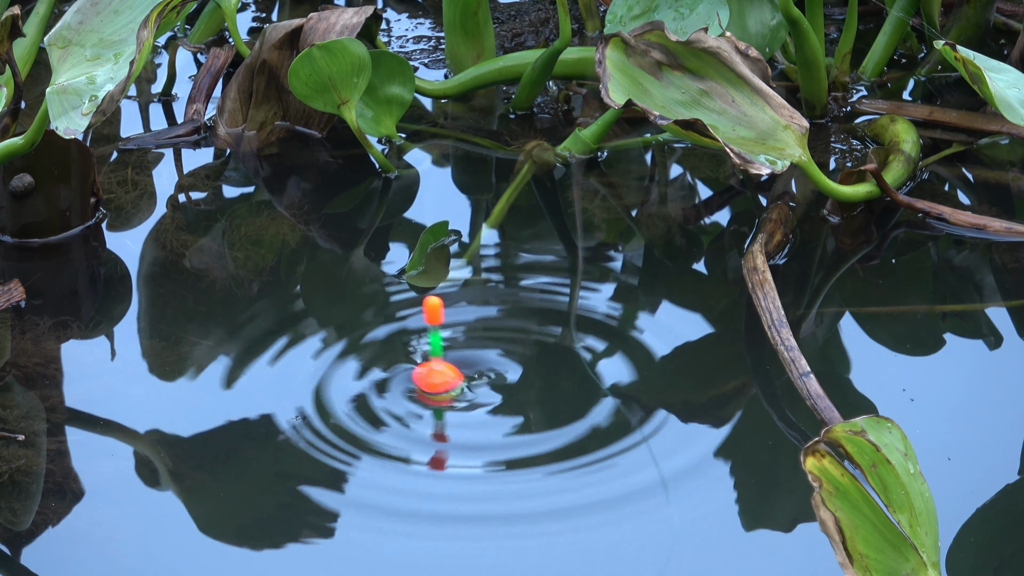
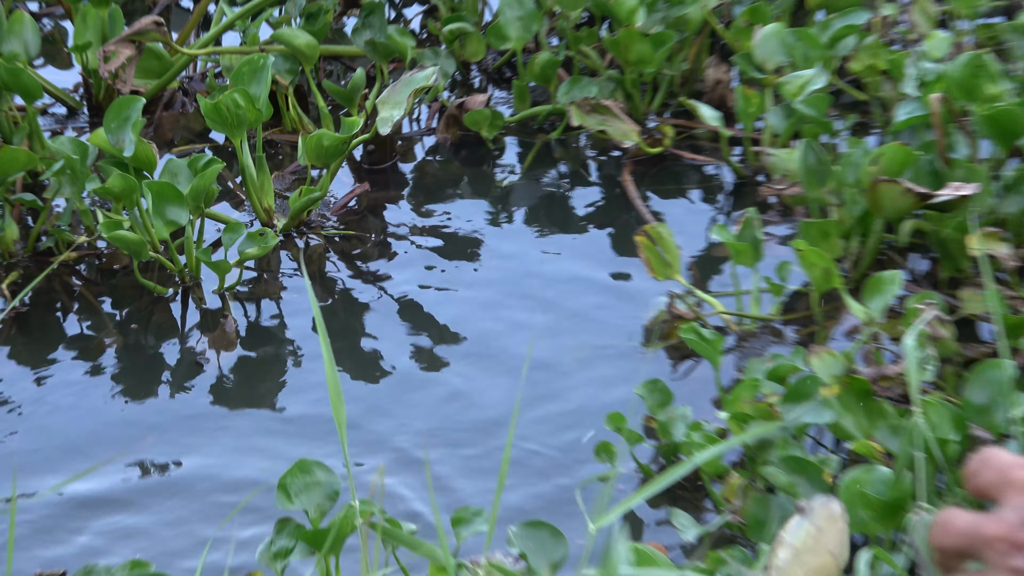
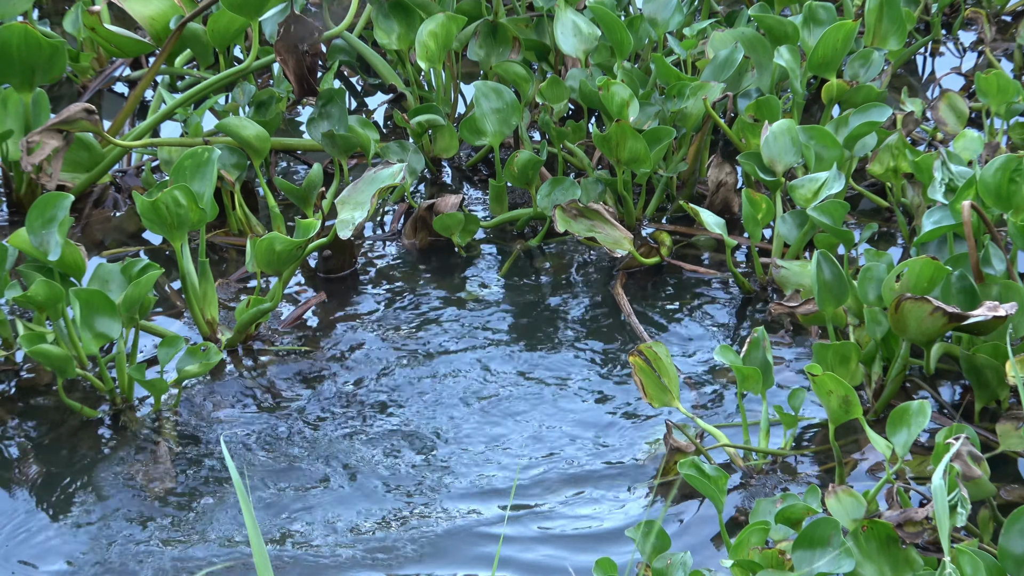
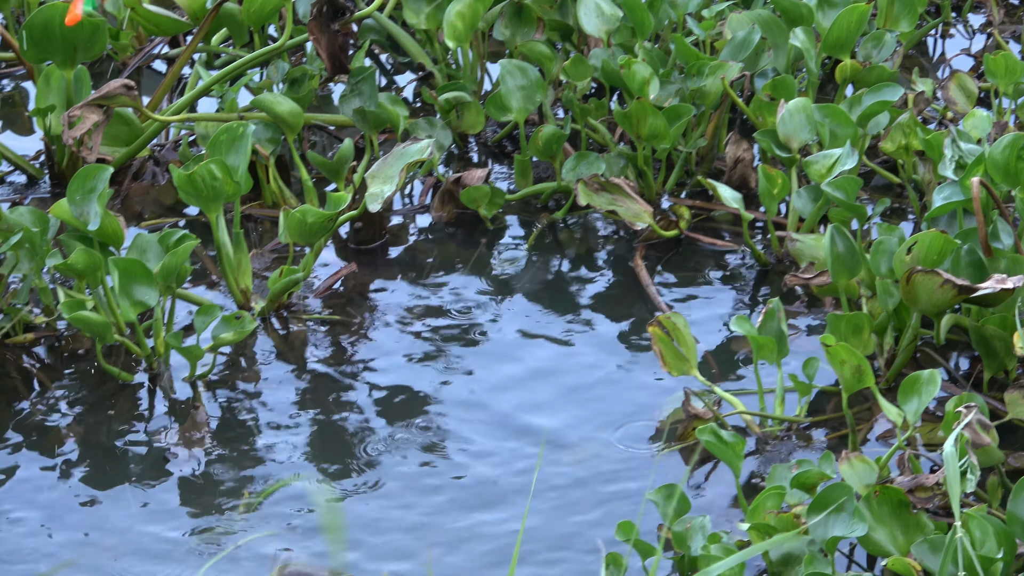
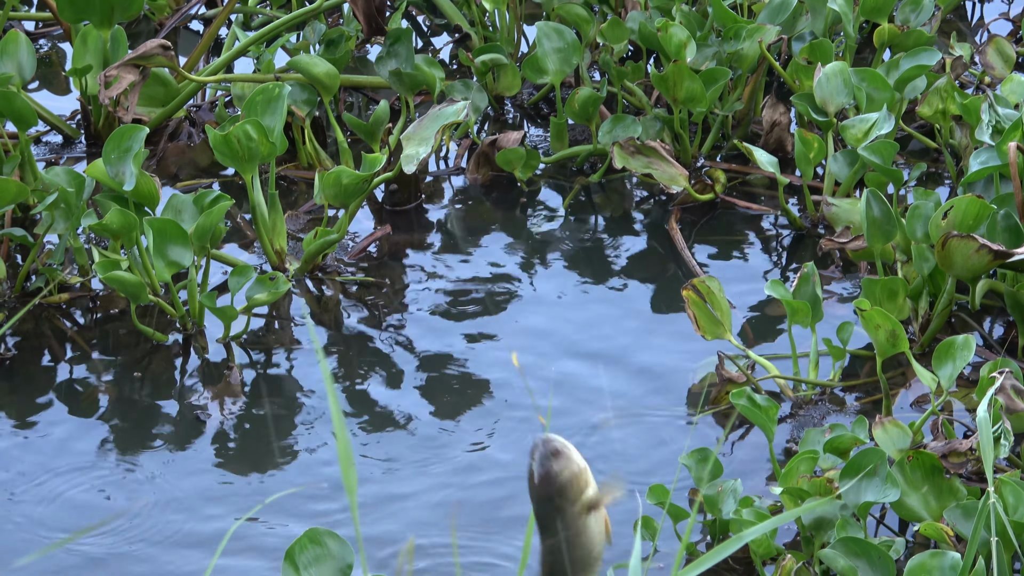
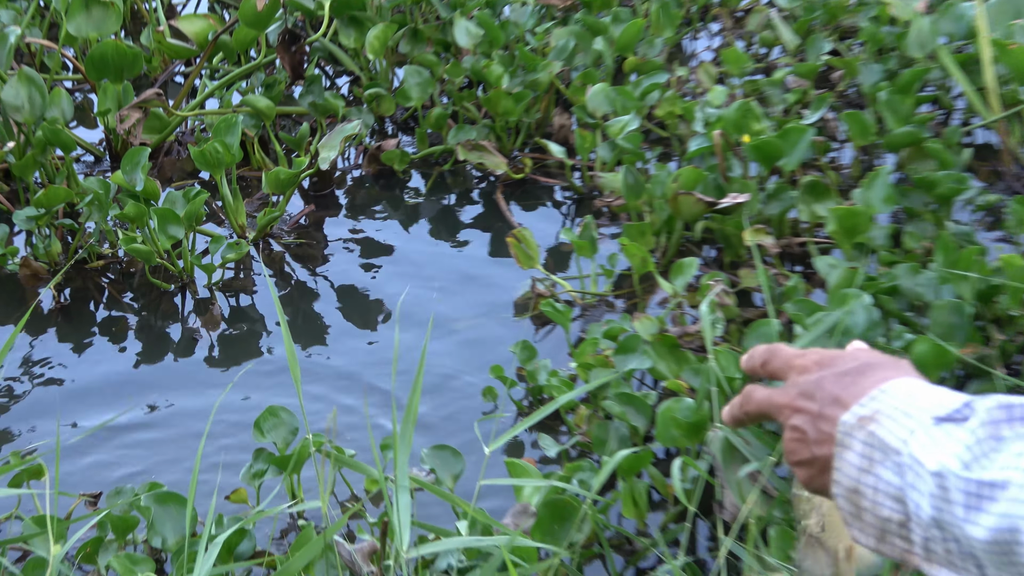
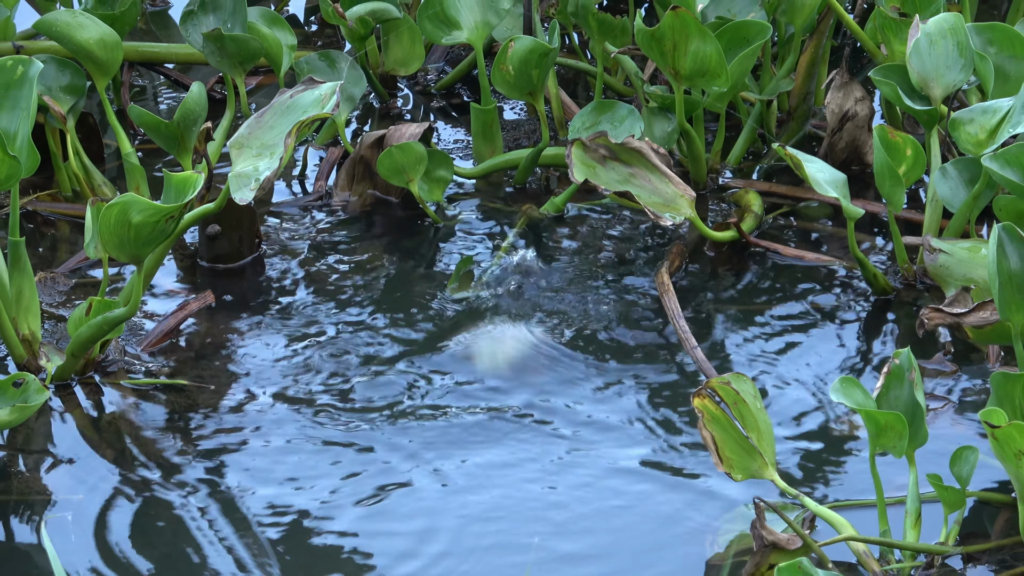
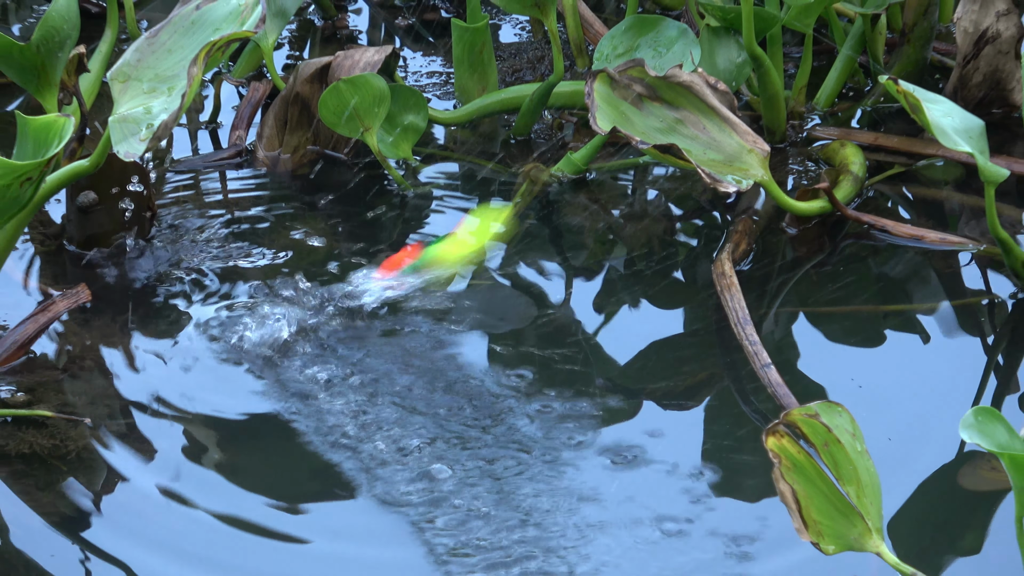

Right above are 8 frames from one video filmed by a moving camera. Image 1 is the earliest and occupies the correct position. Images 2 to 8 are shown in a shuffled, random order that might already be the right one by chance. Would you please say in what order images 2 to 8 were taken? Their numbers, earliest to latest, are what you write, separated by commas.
8, 7, 3, 4, 5, 2, 6
